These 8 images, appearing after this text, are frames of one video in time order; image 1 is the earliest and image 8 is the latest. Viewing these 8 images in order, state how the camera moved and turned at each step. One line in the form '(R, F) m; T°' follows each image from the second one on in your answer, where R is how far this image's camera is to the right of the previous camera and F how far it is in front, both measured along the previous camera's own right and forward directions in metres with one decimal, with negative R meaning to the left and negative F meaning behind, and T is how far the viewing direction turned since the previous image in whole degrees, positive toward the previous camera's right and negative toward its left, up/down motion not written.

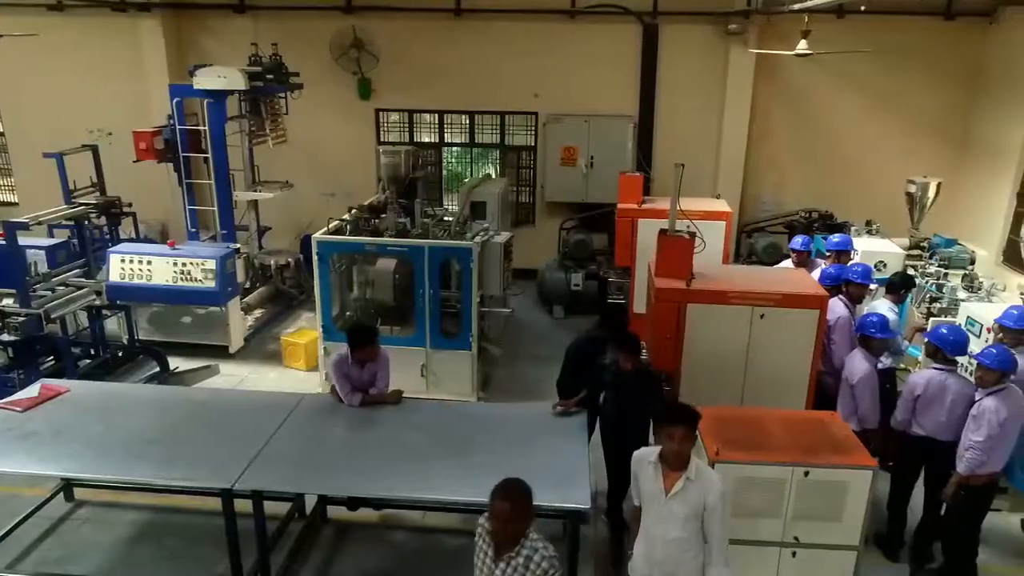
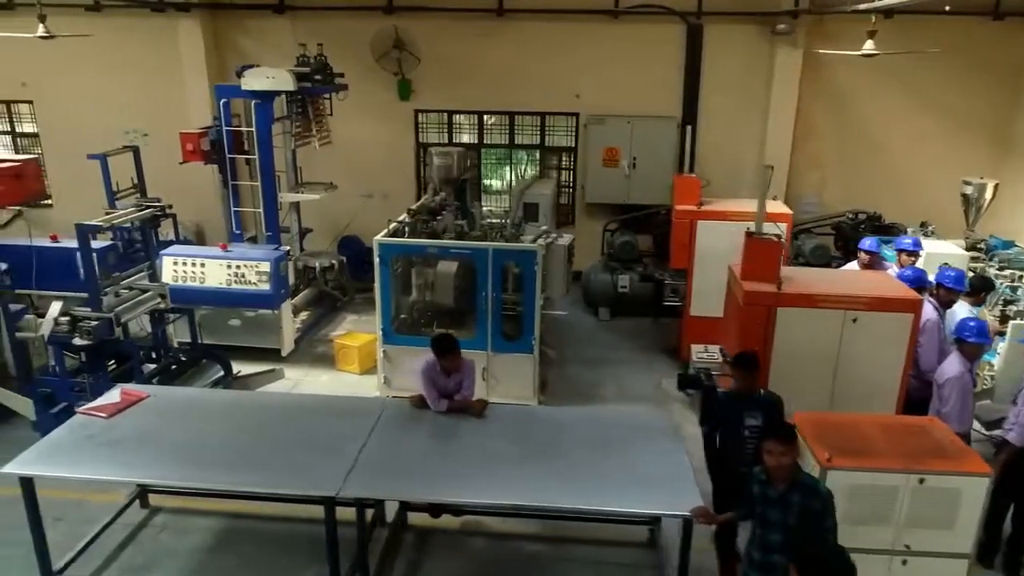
(-0.4, 0.0) m; 0°
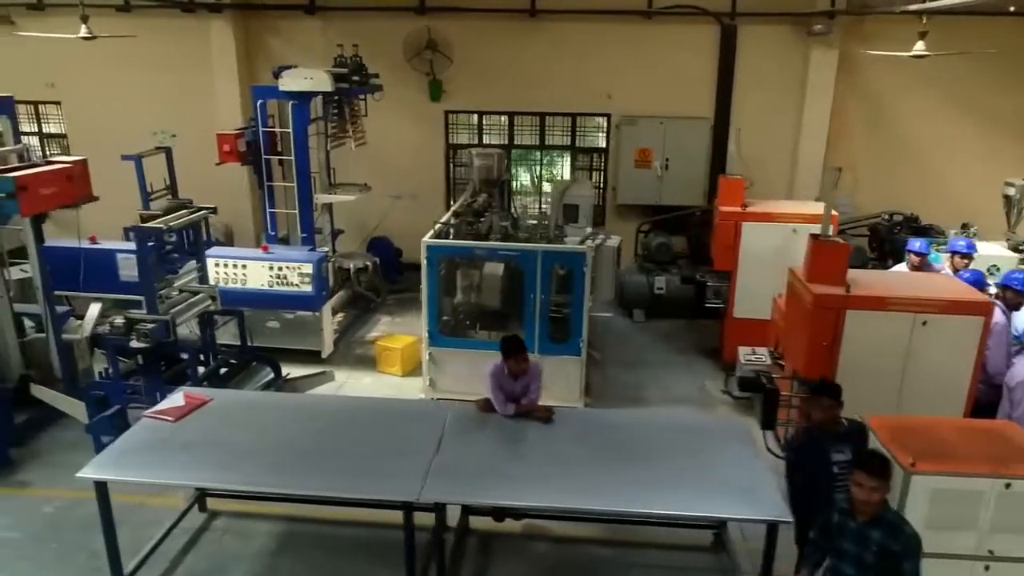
(-0.3, 0.0) m; 0°
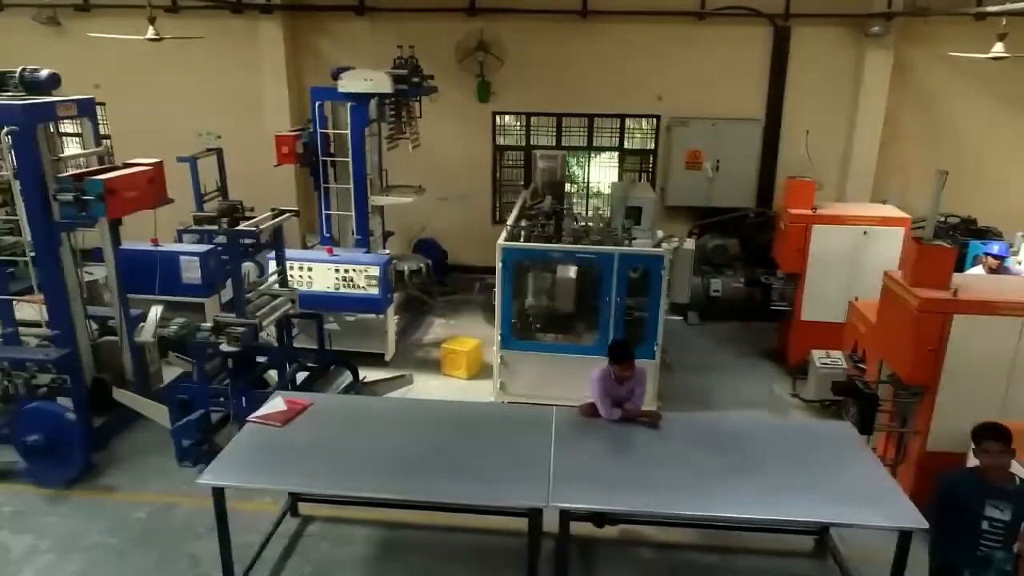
(-0.5, 0.0) m; 0°
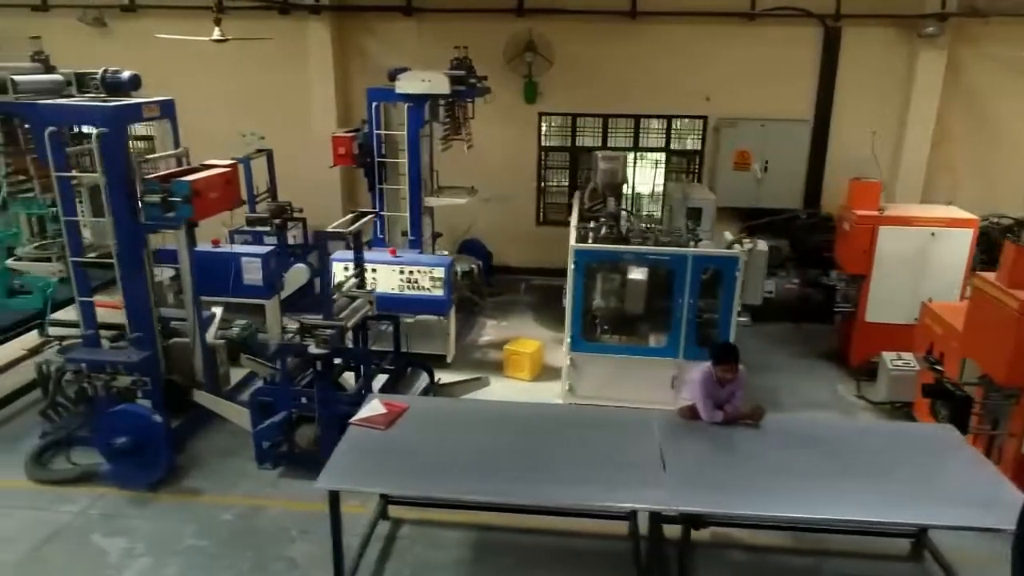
(-0.5, 0.0) m; 0°
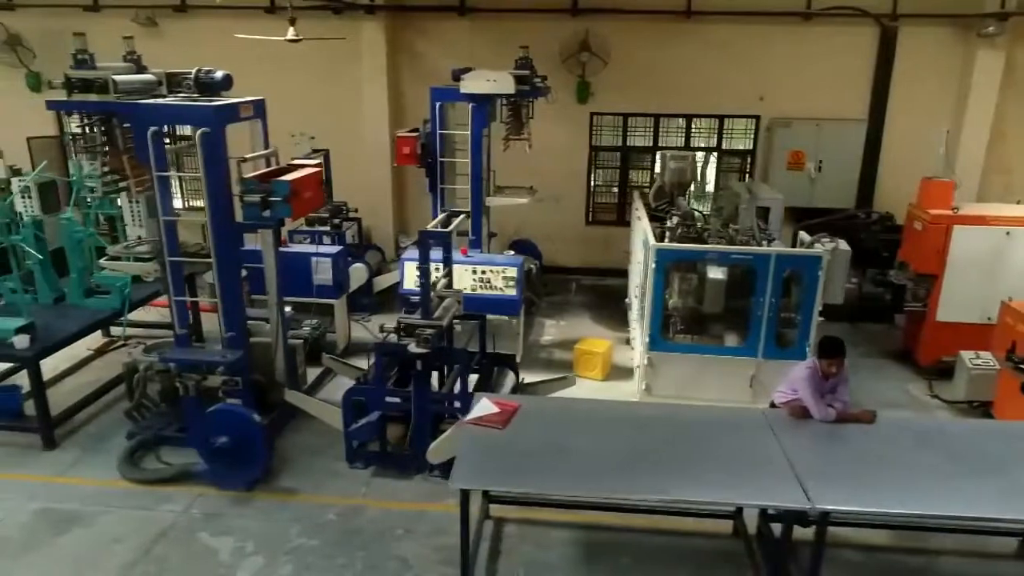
(-0.5, 0.0) m; 0°
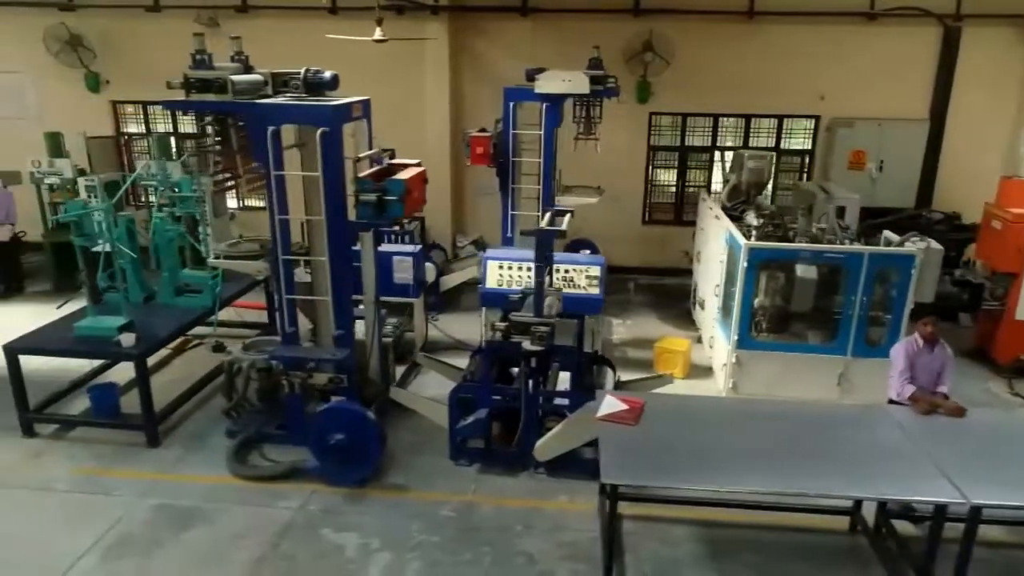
(-0.6, 0.0) m; 0°
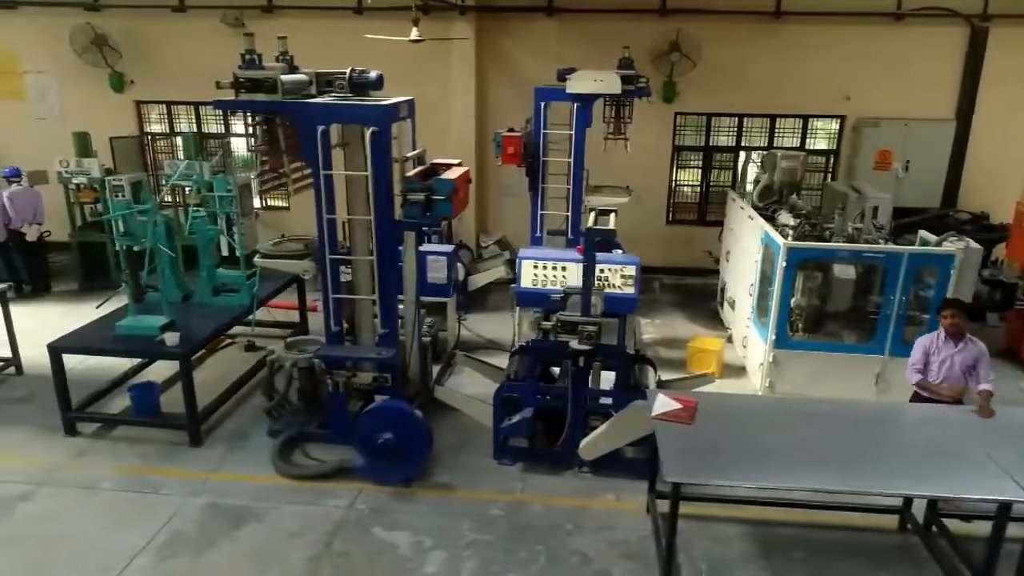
(-0.3, 0.0) m; 0°
